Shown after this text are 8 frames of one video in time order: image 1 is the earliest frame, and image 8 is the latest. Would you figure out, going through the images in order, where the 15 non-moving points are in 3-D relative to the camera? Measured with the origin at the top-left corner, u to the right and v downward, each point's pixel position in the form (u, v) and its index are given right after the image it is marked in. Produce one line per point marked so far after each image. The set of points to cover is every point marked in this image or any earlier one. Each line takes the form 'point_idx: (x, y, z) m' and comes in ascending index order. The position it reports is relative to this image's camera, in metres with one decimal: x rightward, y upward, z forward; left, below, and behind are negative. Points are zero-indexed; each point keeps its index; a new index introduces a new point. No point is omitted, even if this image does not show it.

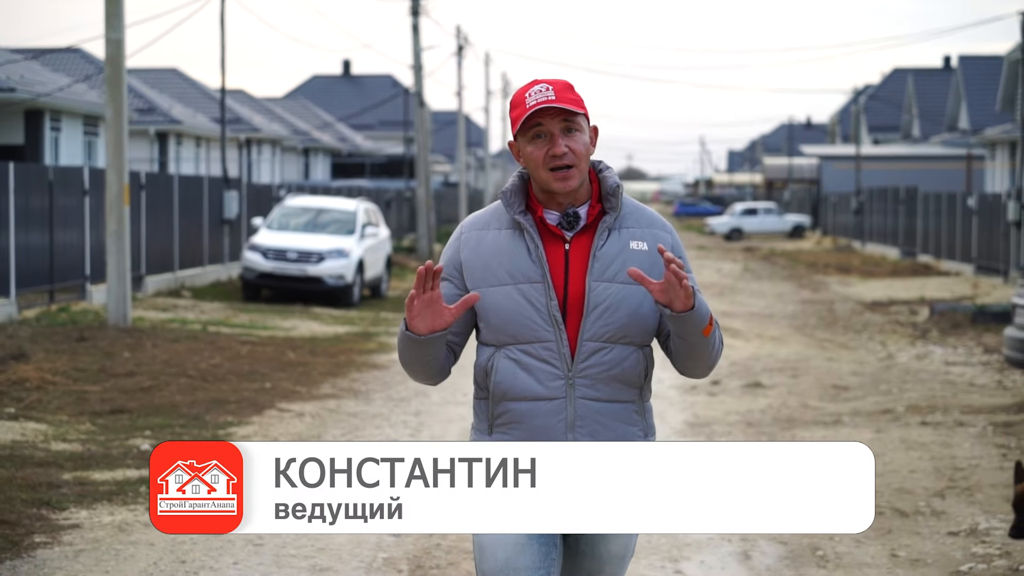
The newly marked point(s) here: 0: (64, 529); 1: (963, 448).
0: (-2.4, -1.3, +7.2) m
1: (+3.5, -1.2, +10.4) m
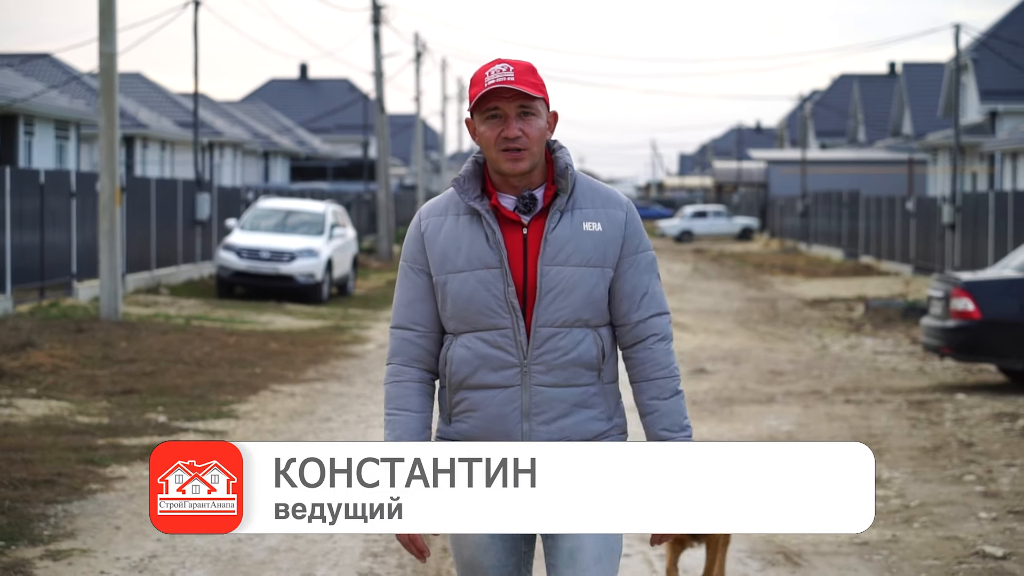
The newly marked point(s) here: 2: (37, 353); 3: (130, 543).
0: (-2.5, -1.2, +8.5) m
1: (+3.3, -1.2, +11.9) m
2: (-5.1, -0.7, +14.2) m
3: (-2.0, -1.3, +7.0) m
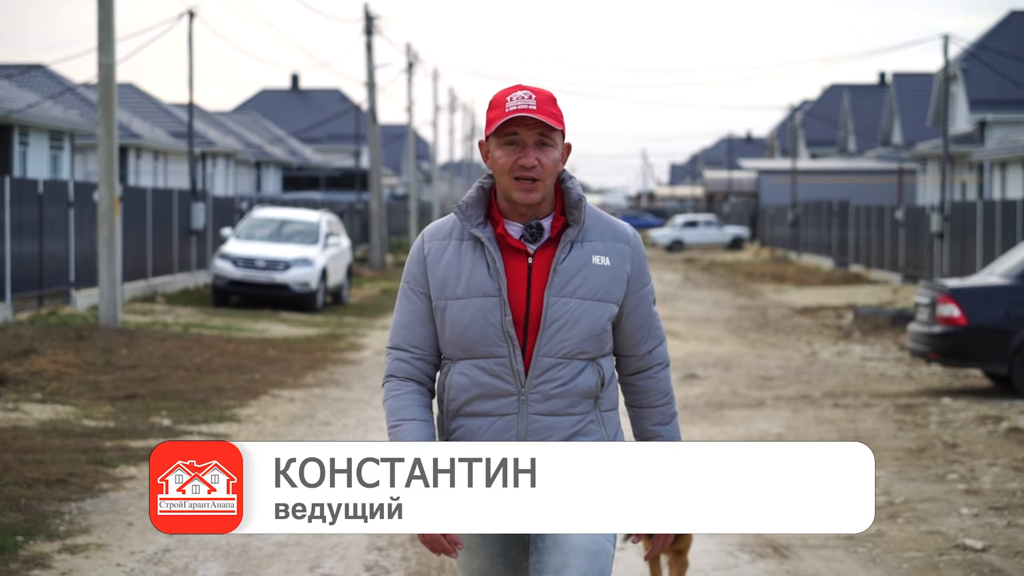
0: (-2.5, -1.2, +8.7) m
1: (+3.2, -1.2, +12.2) m
2: (-5.1, -0.8, +14.5) m
3: (-2.0, -1.4, +7.2) m
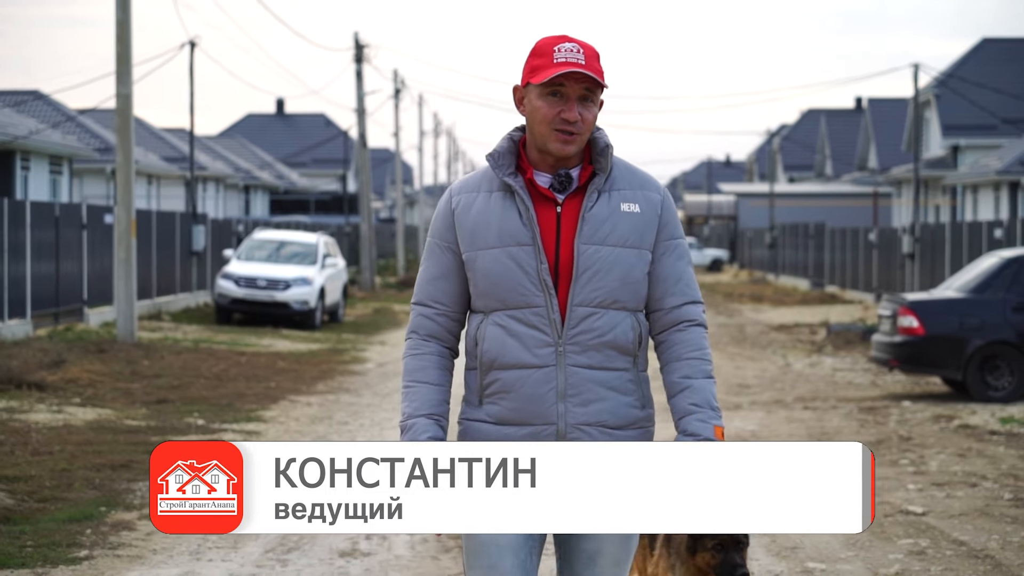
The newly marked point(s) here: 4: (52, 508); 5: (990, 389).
0: (-2.5, -1.3, +9.9) m
1: (+3.2, -1.3, +13.5) m
2: (-5.1, -1.0, +15.6) m
3: (-1.9, -1.4, +8.4) m
4: (-2.8, -1.4, +8.3) m
5: (+5.4, -1.1, +15.0) m
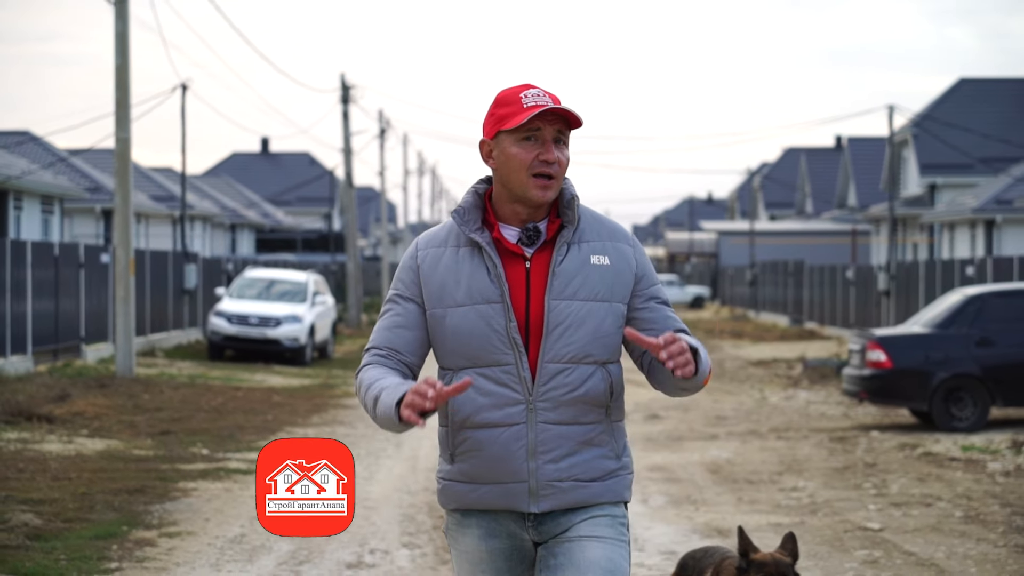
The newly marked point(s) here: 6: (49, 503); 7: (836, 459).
0: (-2.6, -1.6, +10.6) m
1: (+3.1, -1.7, +14.2) m
2: (-5.3, -1.4, +16.3) m
3: (-2.0, -1.6, +9.1) m
4: (-2.9, -1.6, +9.0) m
5: (+5.2, -1.6, +15.7) m
6: (-3.3, -1.6, +9.6) m
7: (+3.2, -1.7, +13.2) m
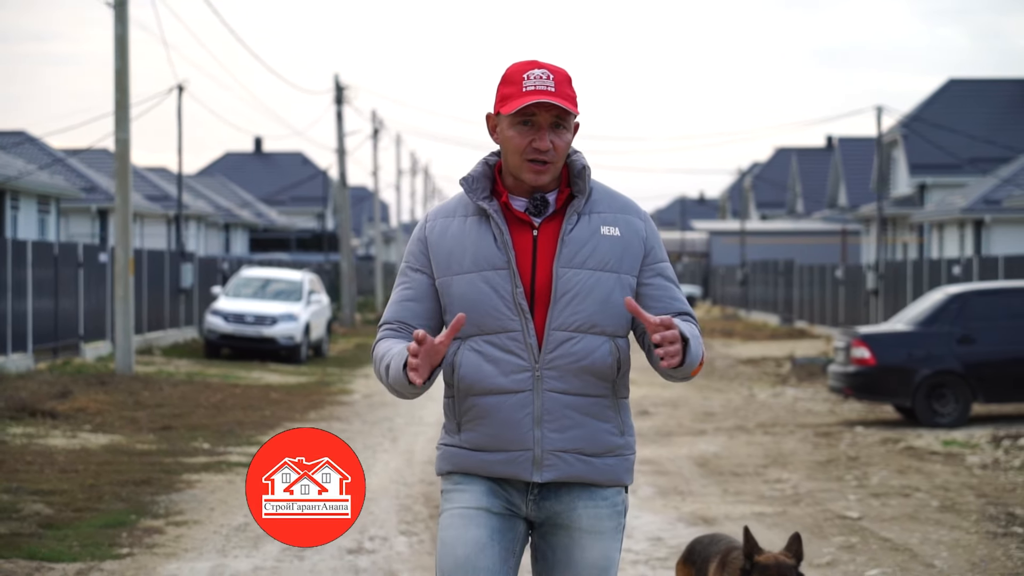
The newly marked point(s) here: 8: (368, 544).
0: (-2.6, -1.6, +10.9) m
1: (+3.0, -1.7, +14.6) m
2: (-5.4, -1.4, +16.6) m
3: (-2.0, -1.6, +9.5) m
4: (-3.0, -1.6, +9.3) m
5: (+5.1, -1.5, +16.1) m
6: (-3.4, -1.5, +10.0) m
7: (+3.1, -1.7, +13.6) m
8: (-0.9, -1.6, +8.4) m
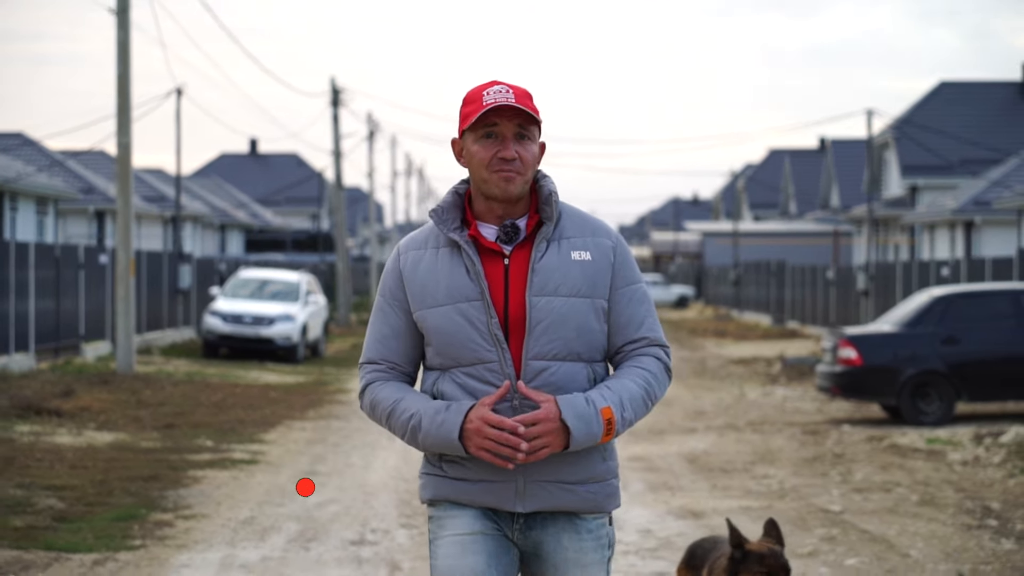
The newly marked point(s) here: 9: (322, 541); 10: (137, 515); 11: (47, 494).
0: (-2.7, -1.6, +11.3) m
1: (+3.0, -1.7, +15.0) m
2: (-5.4, -1.4, +17.0) m
3: (-2.1, -1.6, +9.8) m
4: (-3.0, -1.6, +9.7) m
5: (+5.1, -1.6, +16.5) m
6: (-3.4, -1.6, +10.3) m
7: (+3.1, -1.7, +13.9) m
8: (-0.9, -1.6, +8.8) m
9: (-1.2, -1.6, +8.6) m
10: (-2.7, -1.6, +9.5) m
11: (-3.5, -1.6, +10.1) m
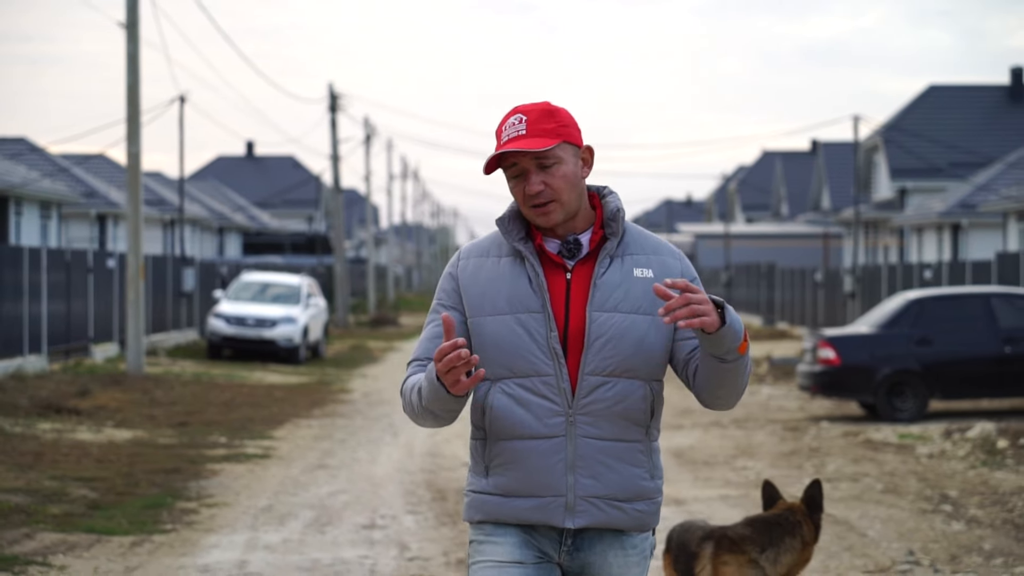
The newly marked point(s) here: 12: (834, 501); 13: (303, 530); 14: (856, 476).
0: (-2.7, -1.7, +12.1) m
1: (+2.9, -1.8, +15.9) m
2: (-5.5, -1.5, +17.8) m
3: (-2.1, -1.7, +10.7) m
4: (-3.0, -1.7, +10.5) m
5: (+5.0, -1.6, +17.4) m
6: (-3.5, -1.6, +11.2) m
7: (+3.0, -1.7, +14.8) m
8: (-1.0, -1.7, +9.6) m
9: (-1.3, -1.7, +9.5) m
10: (-2.7, -1.7, +10.4) m
11: (-3.5, -1.6, +10.9) m
12: (+2.5, -1.7, +10.4) m
13: (-1.5, -1.7, +9.4) m
14: (+3.0, -1.7, +11.8) m
